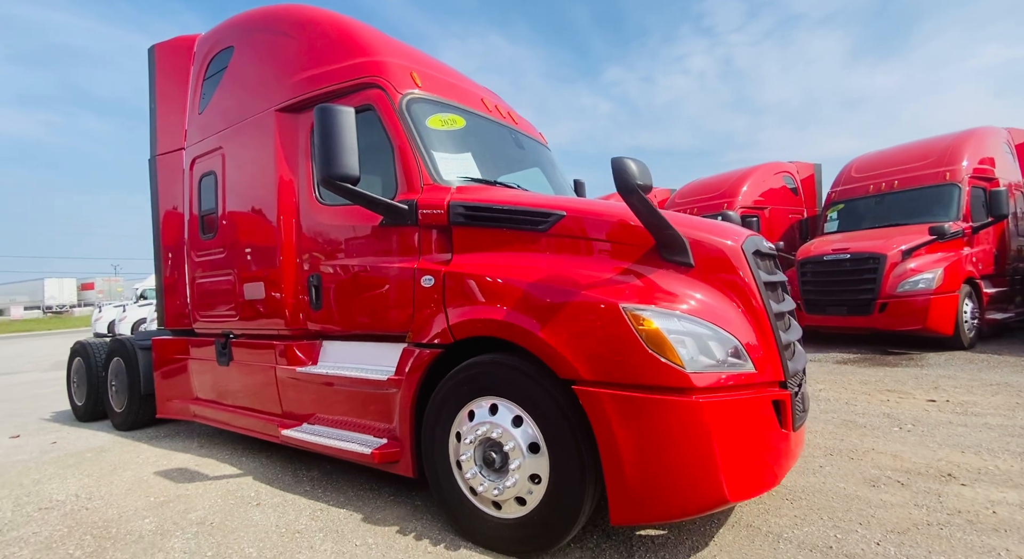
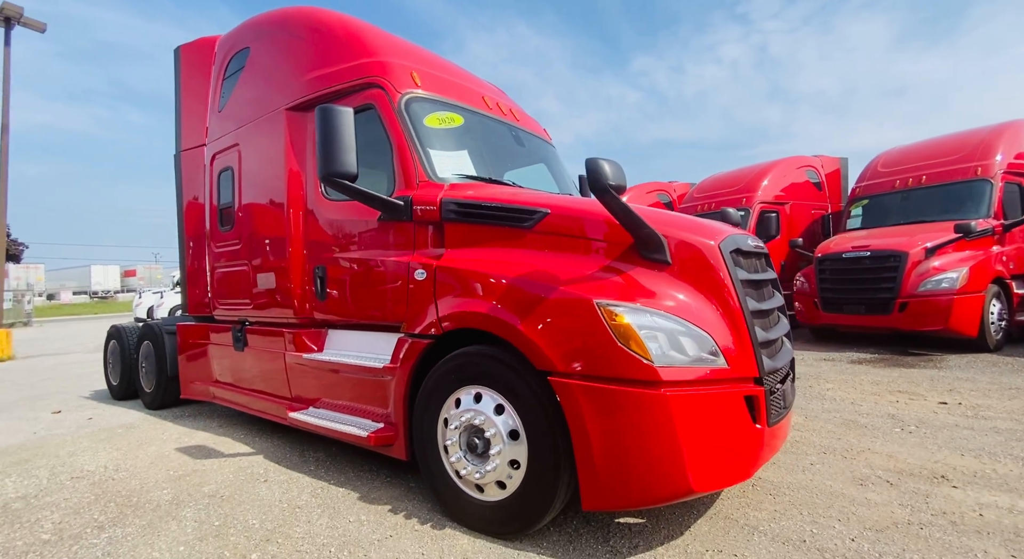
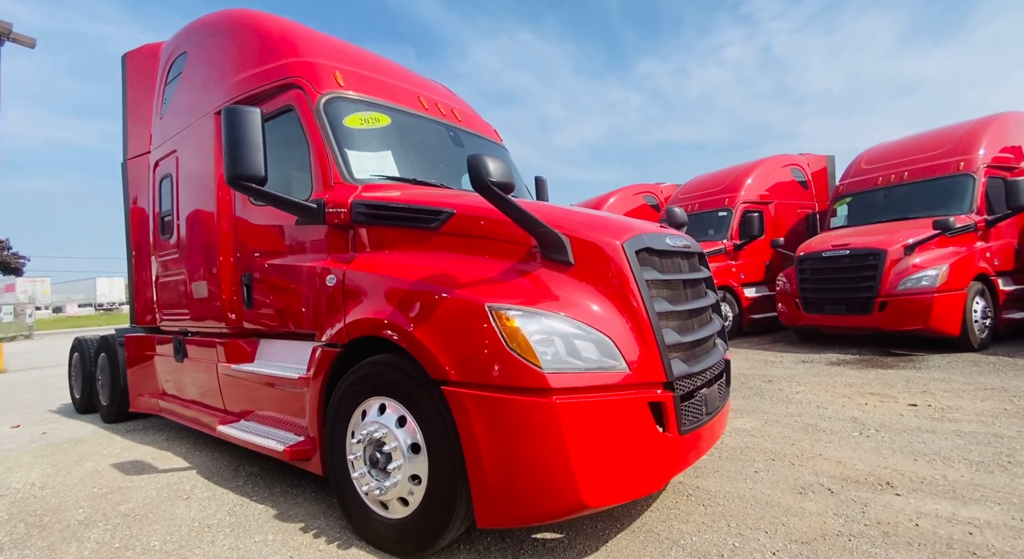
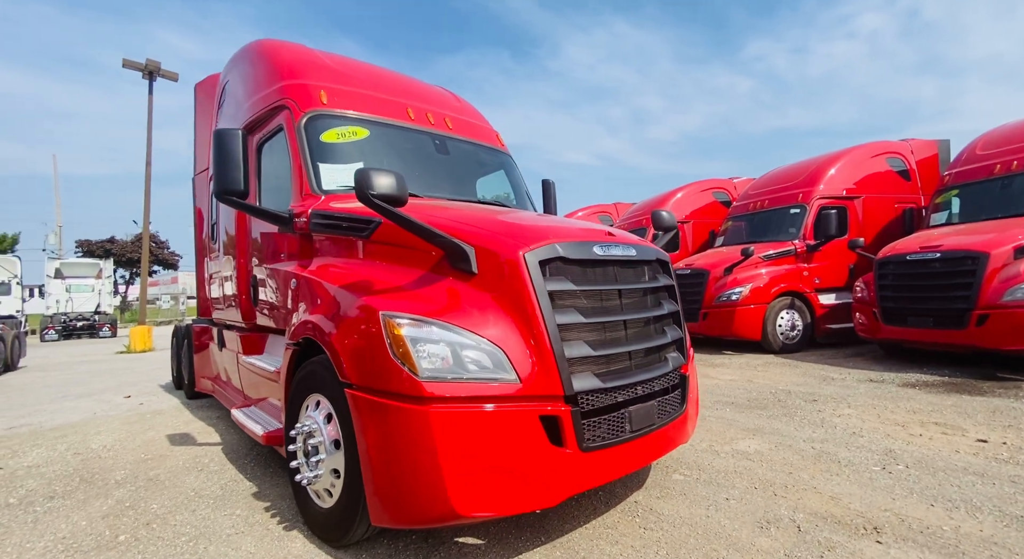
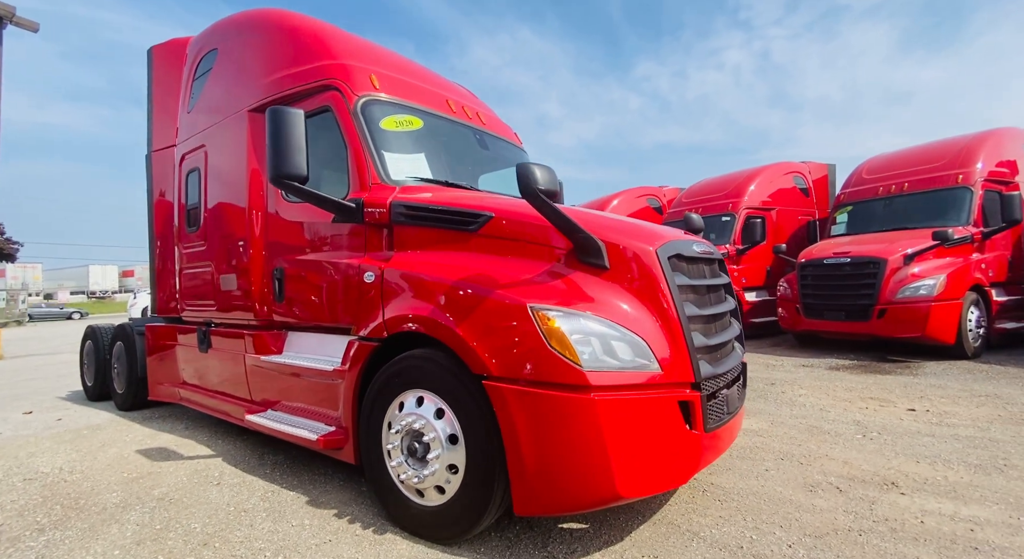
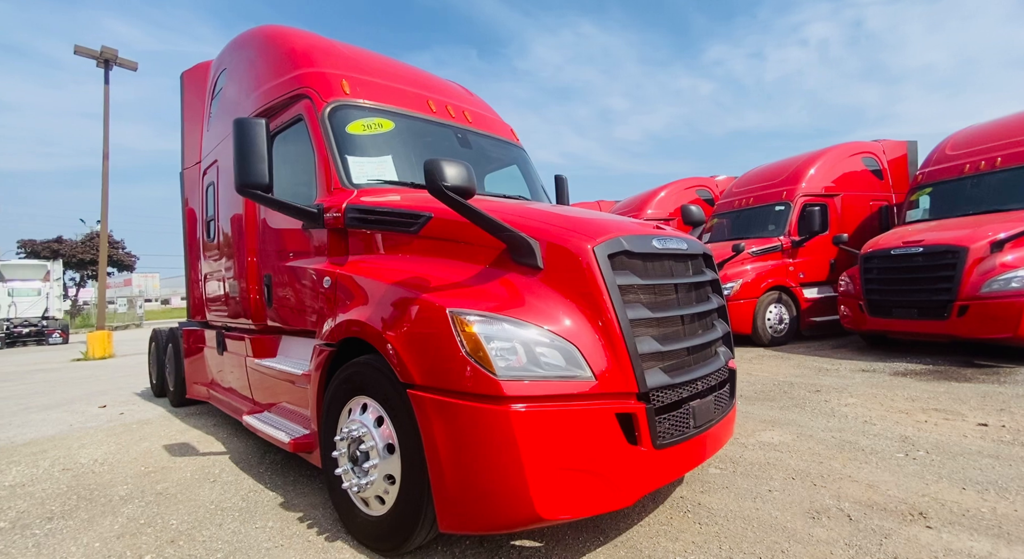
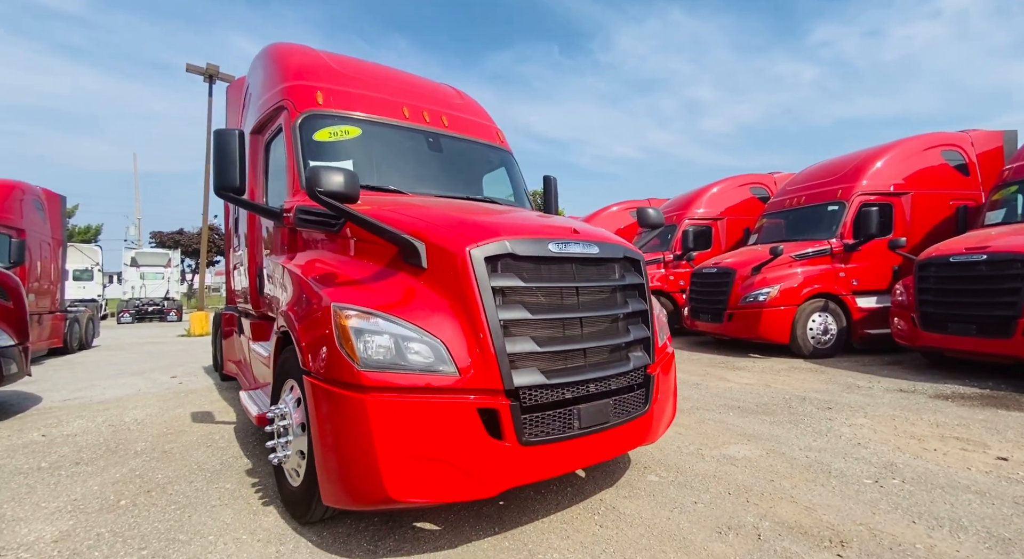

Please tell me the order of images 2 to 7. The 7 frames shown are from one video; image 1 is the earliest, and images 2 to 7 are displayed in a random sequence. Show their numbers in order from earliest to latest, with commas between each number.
2, 5, 3, 6, 4, 7
